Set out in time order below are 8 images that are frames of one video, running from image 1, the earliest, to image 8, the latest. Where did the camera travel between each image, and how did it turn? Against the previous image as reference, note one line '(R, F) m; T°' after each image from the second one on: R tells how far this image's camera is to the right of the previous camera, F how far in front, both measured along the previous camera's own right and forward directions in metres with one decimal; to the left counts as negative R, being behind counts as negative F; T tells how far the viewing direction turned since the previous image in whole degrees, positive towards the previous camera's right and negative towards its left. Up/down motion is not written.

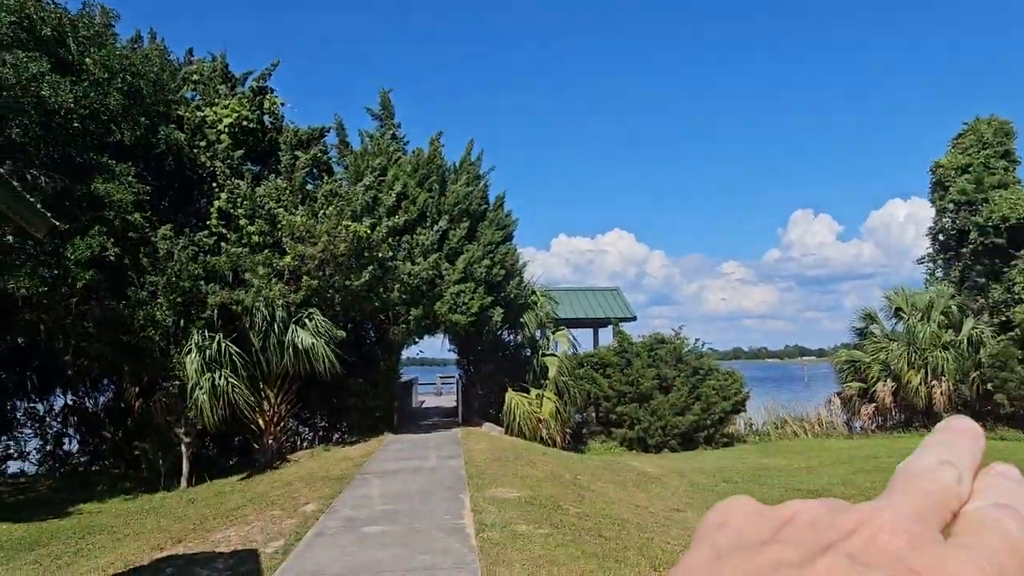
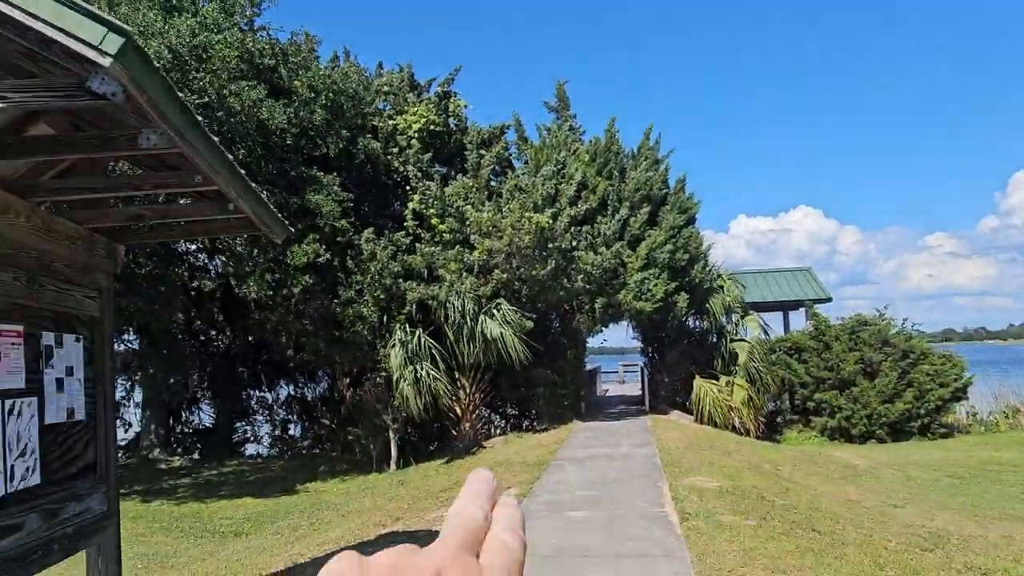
(-0.1, -0.1) m; -14°
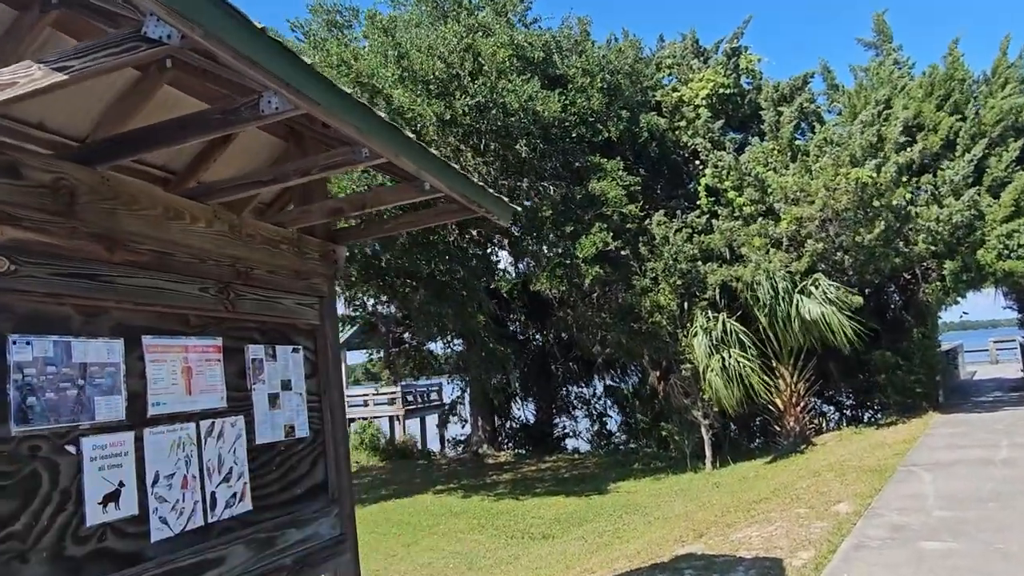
(+0.2, +1.0) m; -24°
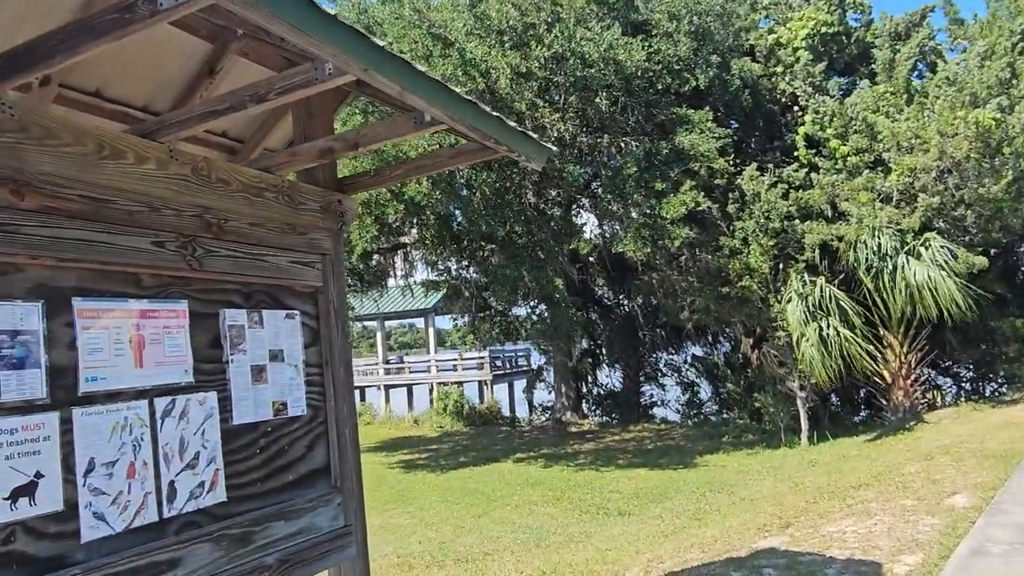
(+0.3, +0.6) m; -7°
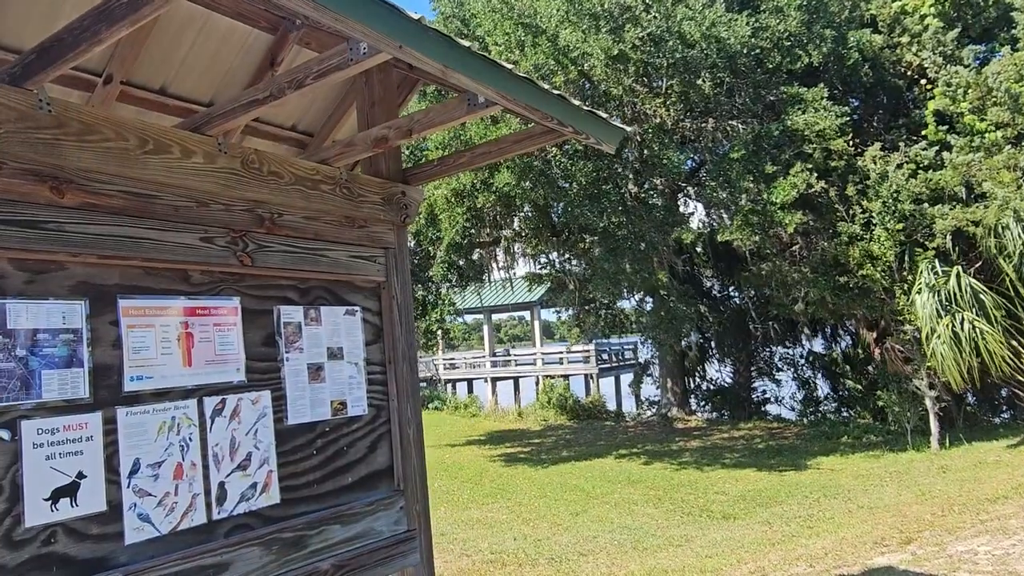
(+0.2, +0.2) m; -8°
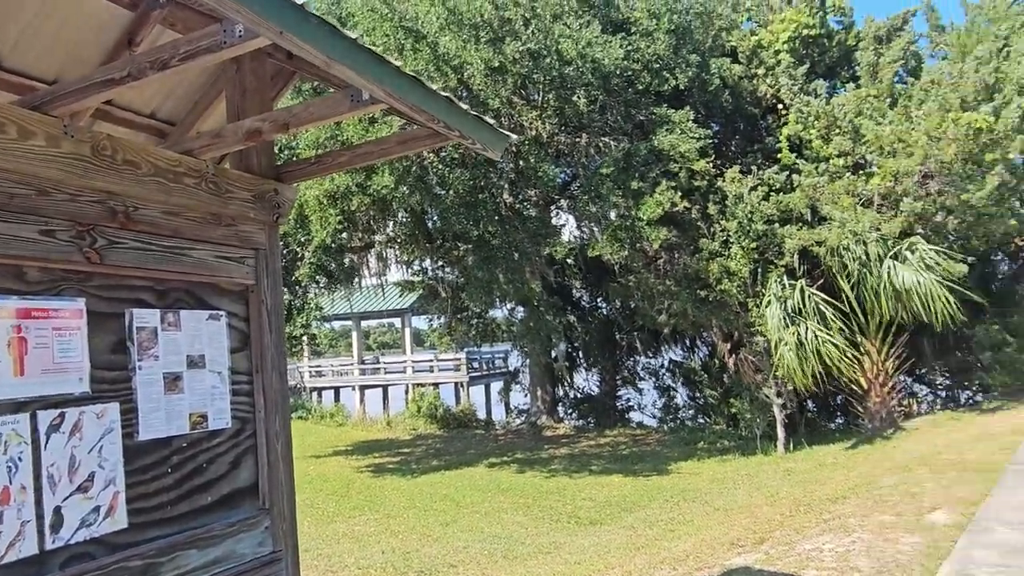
(0.0, +0.1) m; +10°
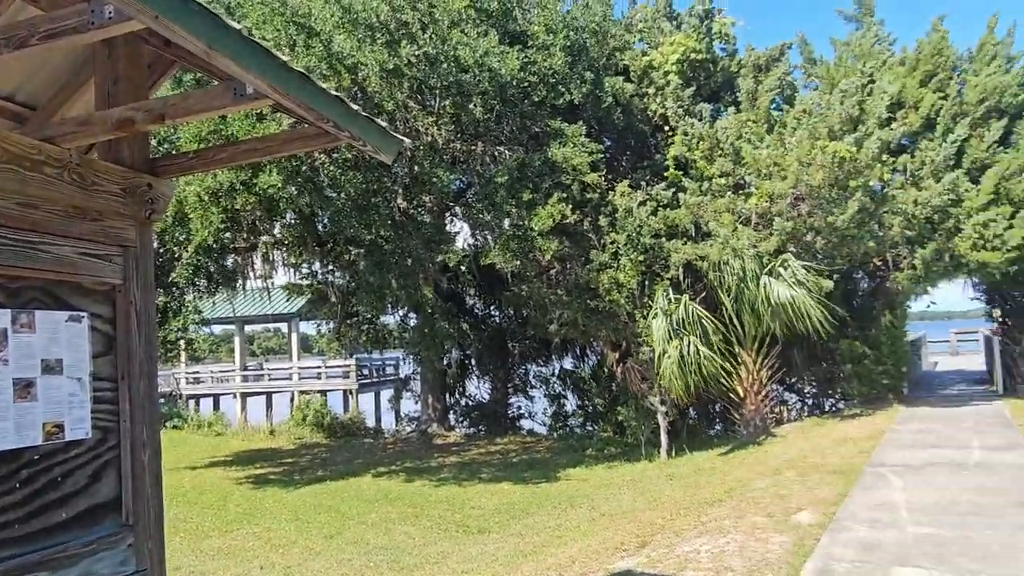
(0.0, 0.0) m; +8°
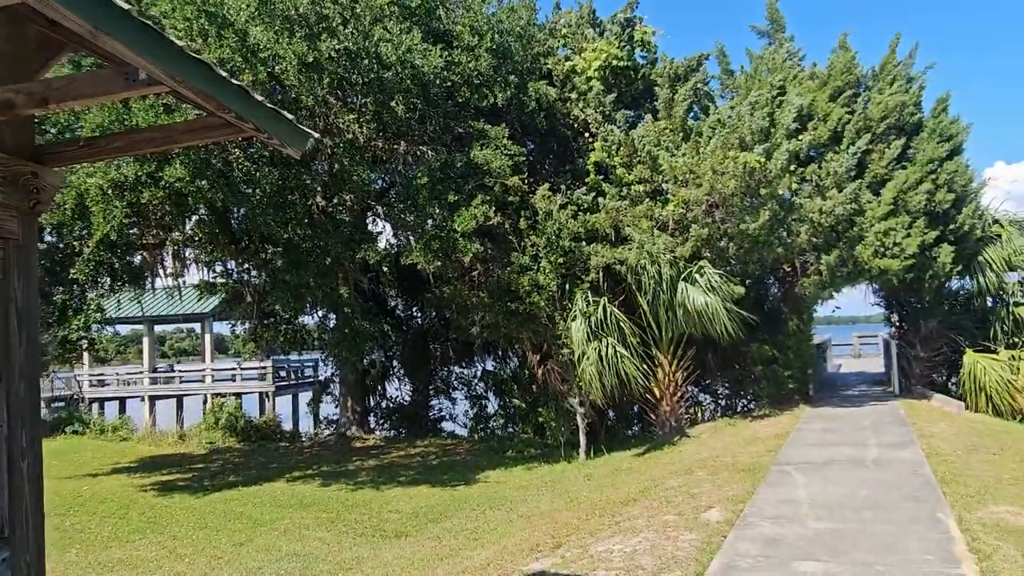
(0.0, 0.0) m; +6°
